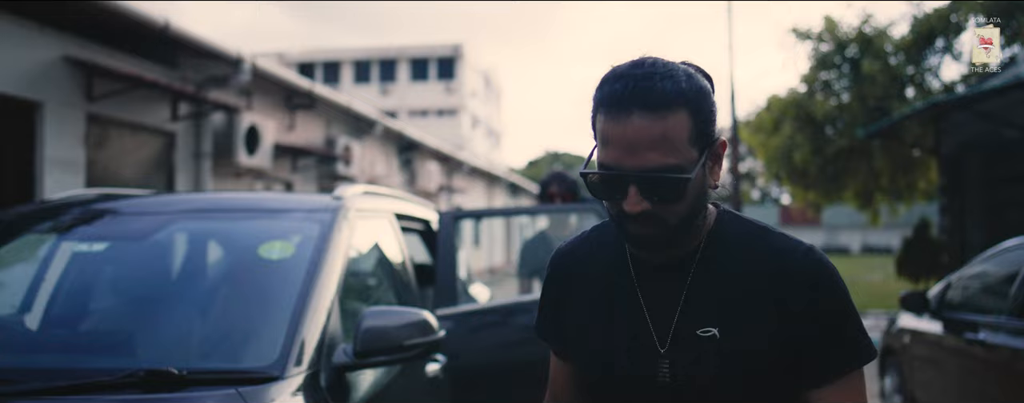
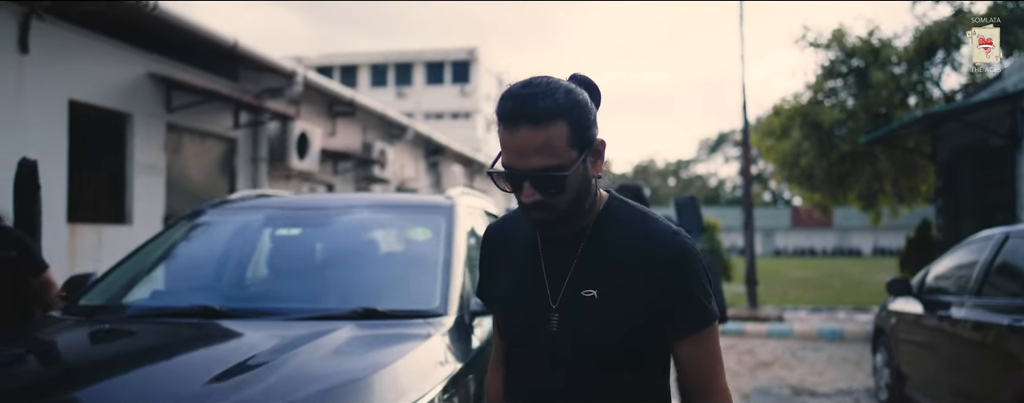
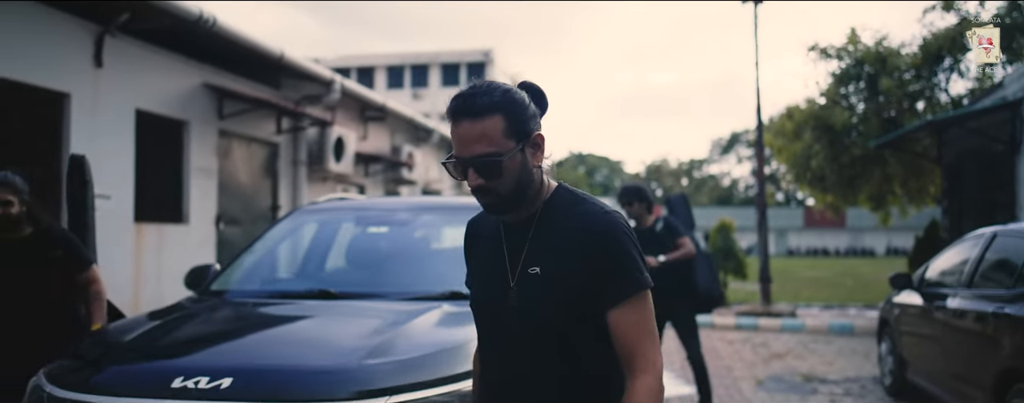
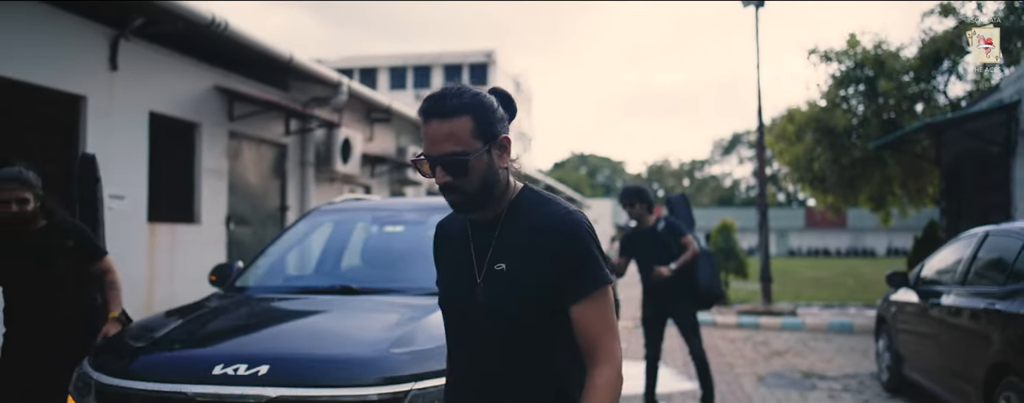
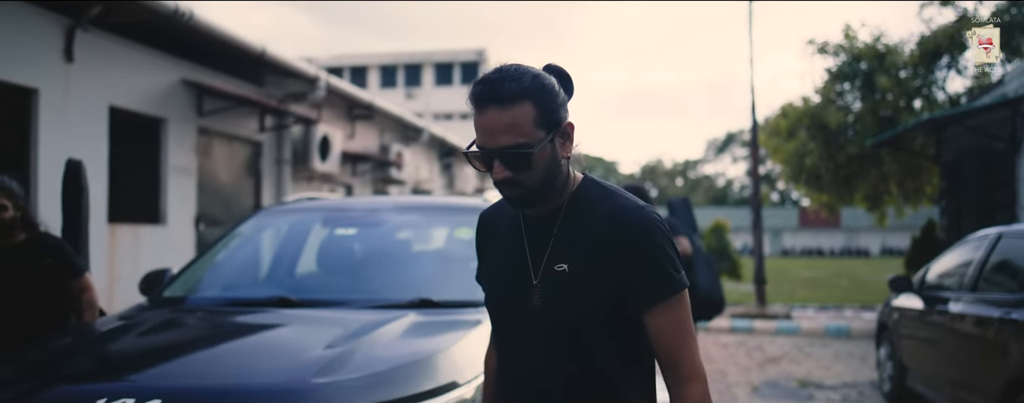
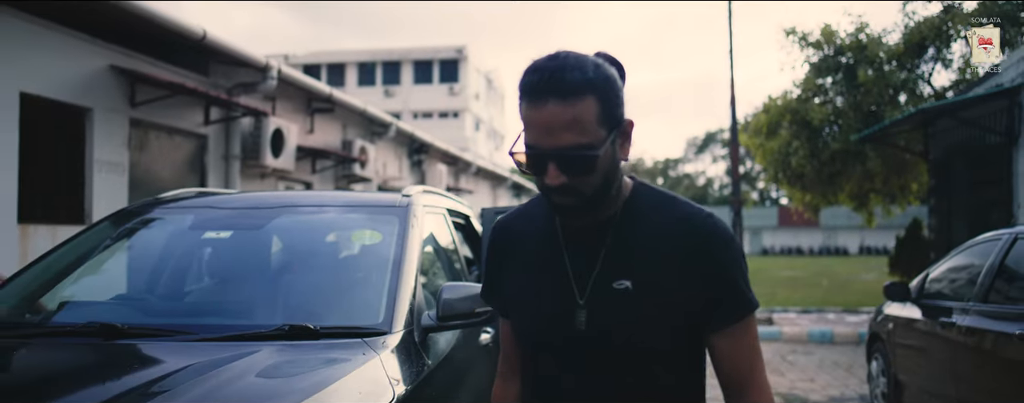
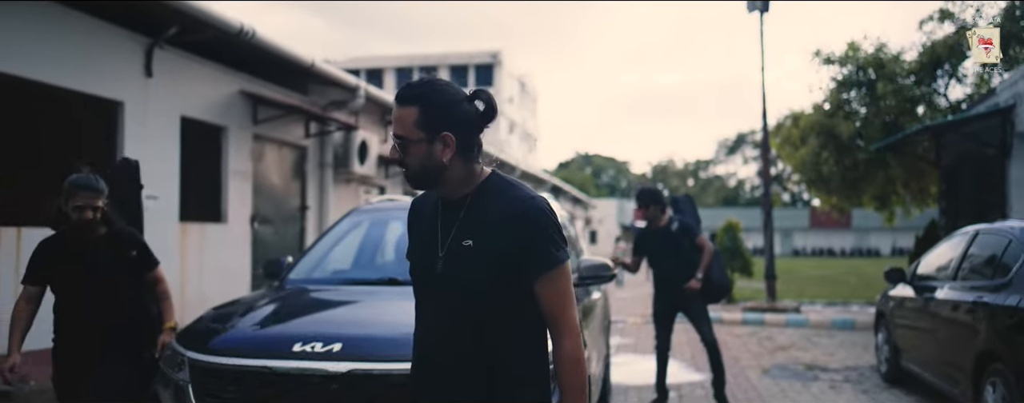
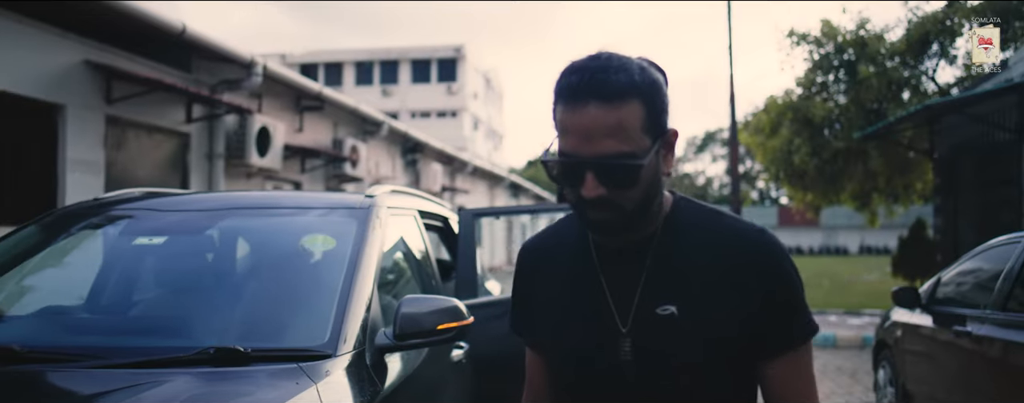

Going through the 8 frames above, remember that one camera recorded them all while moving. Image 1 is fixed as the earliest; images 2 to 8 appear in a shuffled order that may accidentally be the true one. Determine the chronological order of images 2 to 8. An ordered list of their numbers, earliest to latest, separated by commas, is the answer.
8, 6, 2, 5, 3, 4, 7
